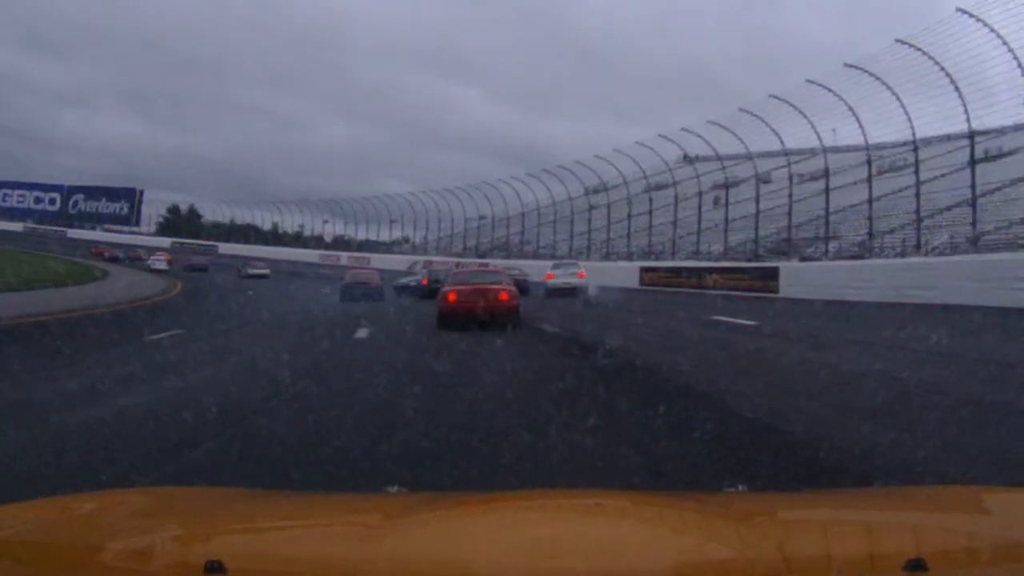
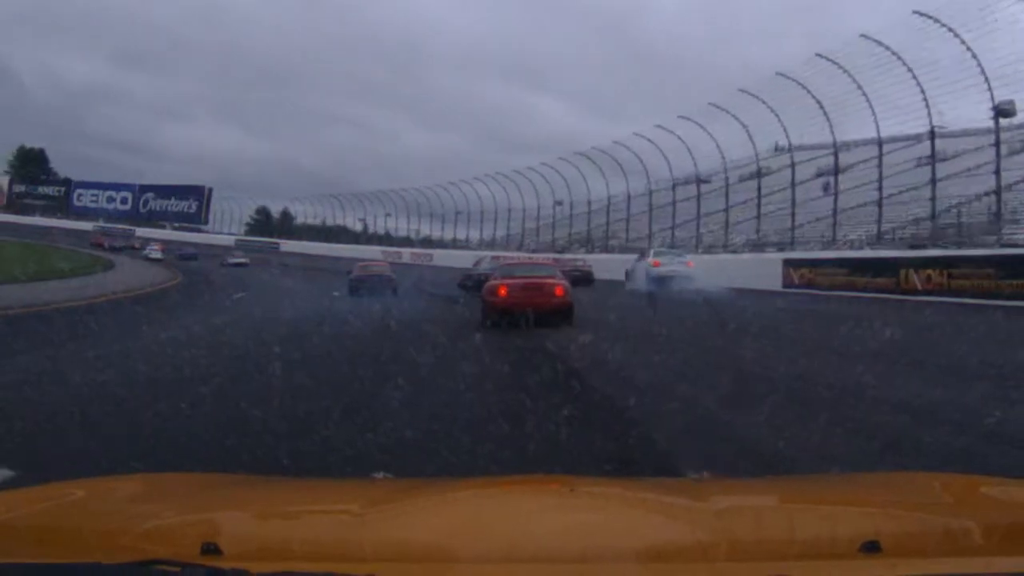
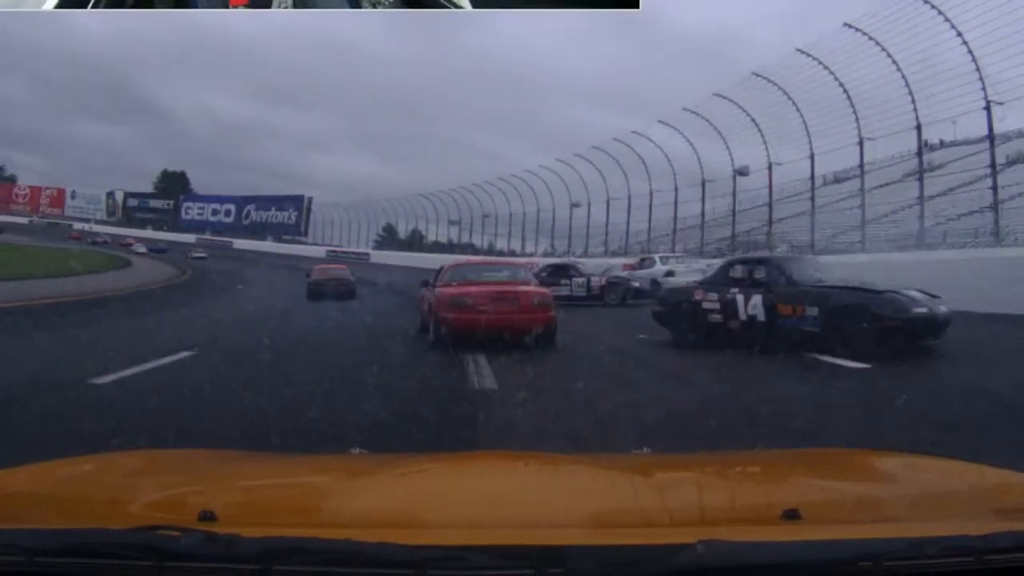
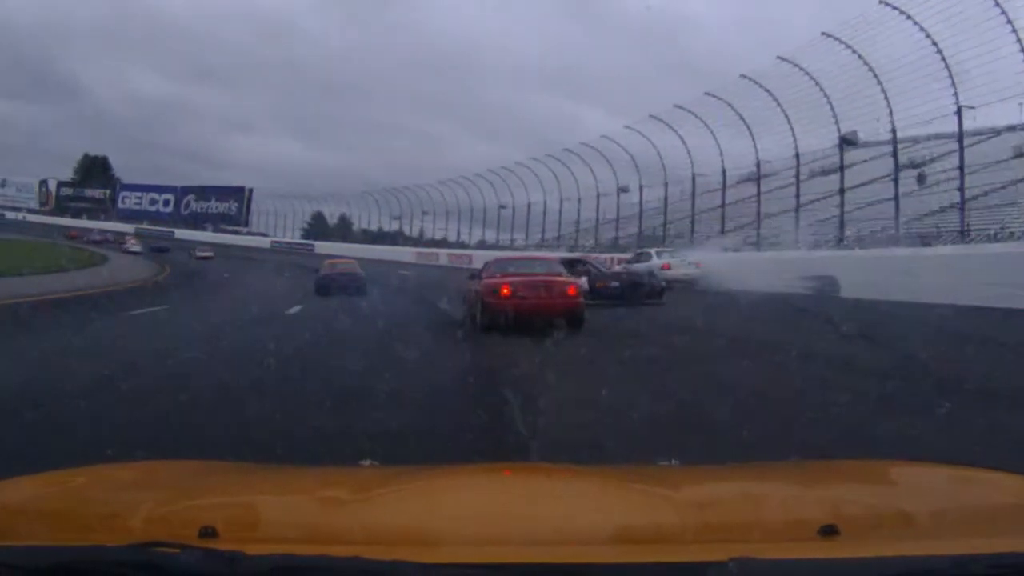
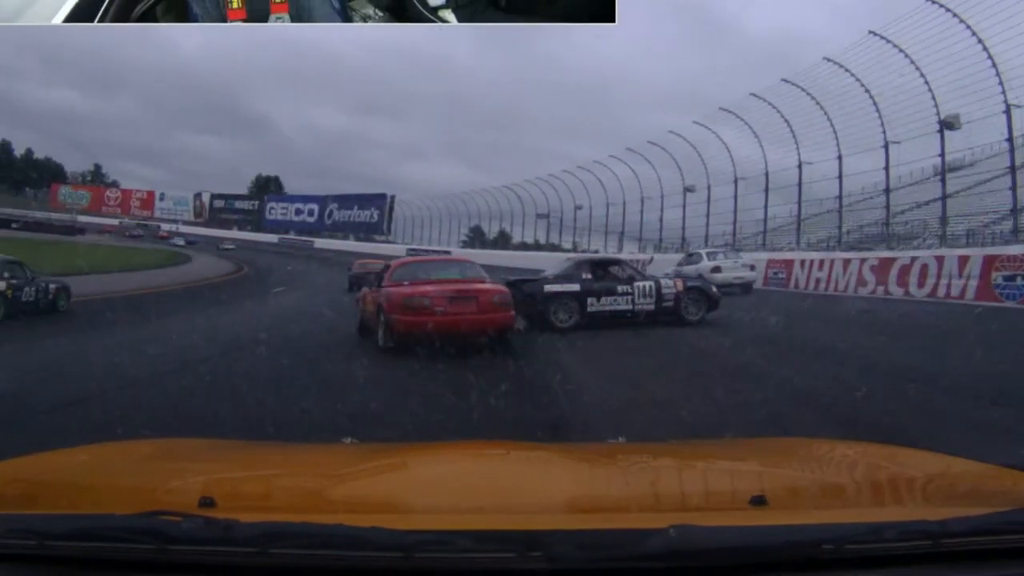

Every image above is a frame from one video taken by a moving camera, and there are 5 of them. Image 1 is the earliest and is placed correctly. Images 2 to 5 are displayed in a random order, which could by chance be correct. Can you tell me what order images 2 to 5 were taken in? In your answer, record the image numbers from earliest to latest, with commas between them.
2, 4, 3, 5
